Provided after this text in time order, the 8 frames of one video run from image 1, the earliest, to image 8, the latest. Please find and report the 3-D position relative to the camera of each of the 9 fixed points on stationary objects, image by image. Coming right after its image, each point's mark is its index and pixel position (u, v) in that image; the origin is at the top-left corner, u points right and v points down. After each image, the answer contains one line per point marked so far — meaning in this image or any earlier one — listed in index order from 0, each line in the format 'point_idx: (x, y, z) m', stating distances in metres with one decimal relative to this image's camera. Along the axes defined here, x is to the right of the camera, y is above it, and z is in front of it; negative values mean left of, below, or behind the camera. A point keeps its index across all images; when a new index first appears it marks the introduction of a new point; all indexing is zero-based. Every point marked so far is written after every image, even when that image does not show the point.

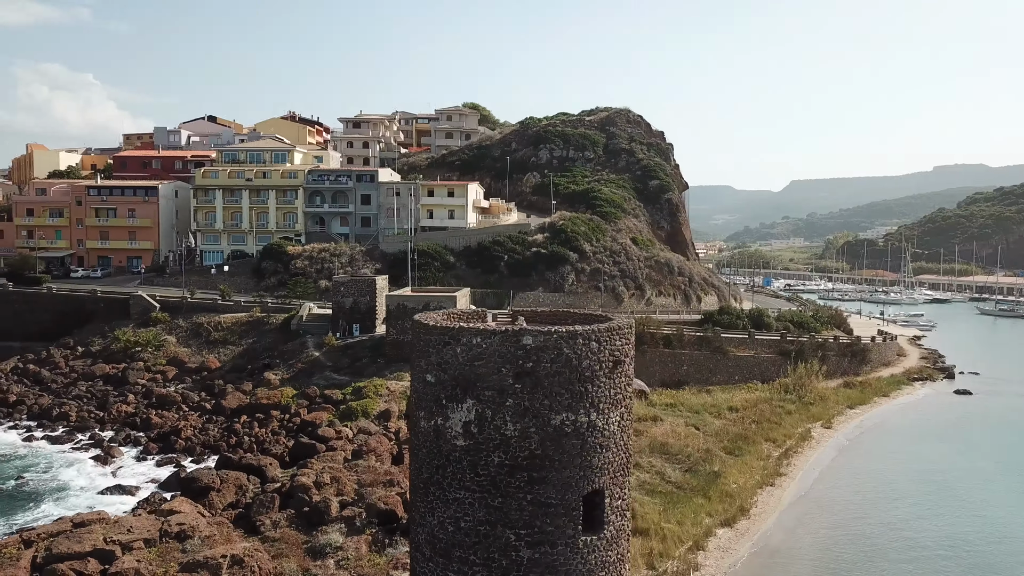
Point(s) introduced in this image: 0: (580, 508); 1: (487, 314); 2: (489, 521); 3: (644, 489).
0: (+0.6, -1.9, +5.9) m
1: (-0.3, -0.3, +7.6) m
2: (-0.2, -2.0, +5.8) m
3: (+3.0, -4.6, +15.5) m
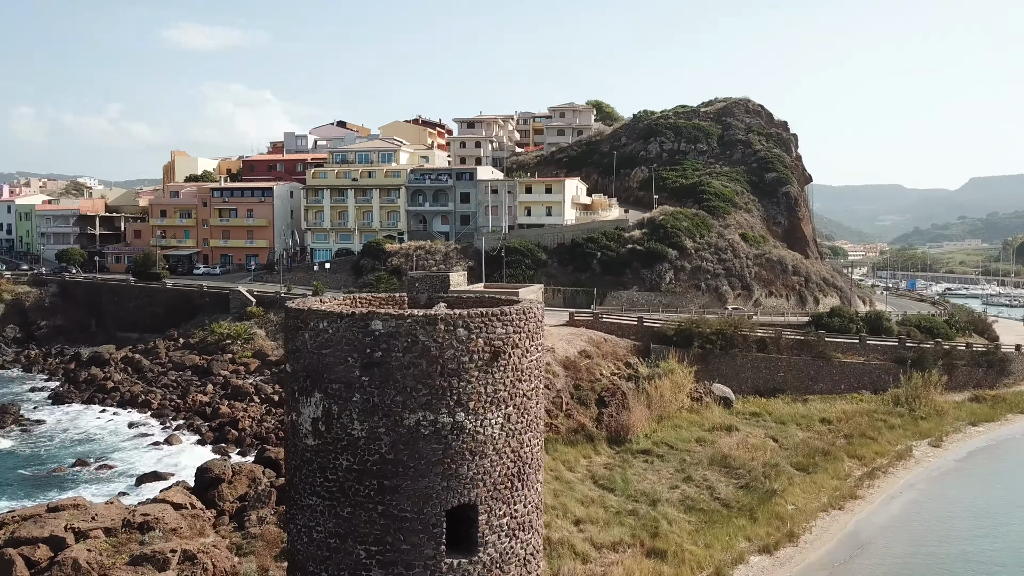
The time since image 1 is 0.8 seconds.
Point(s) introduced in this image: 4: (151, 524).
0: (-0.5, -1.7, +4.9) m
1: (-1.0, -0.1, +6.7) m
2: (-1.2, -1.8, +4.9) m
3: (+3.5, -4.4, +13.9) m
4: (-4.9, -3.2, +9.3) m
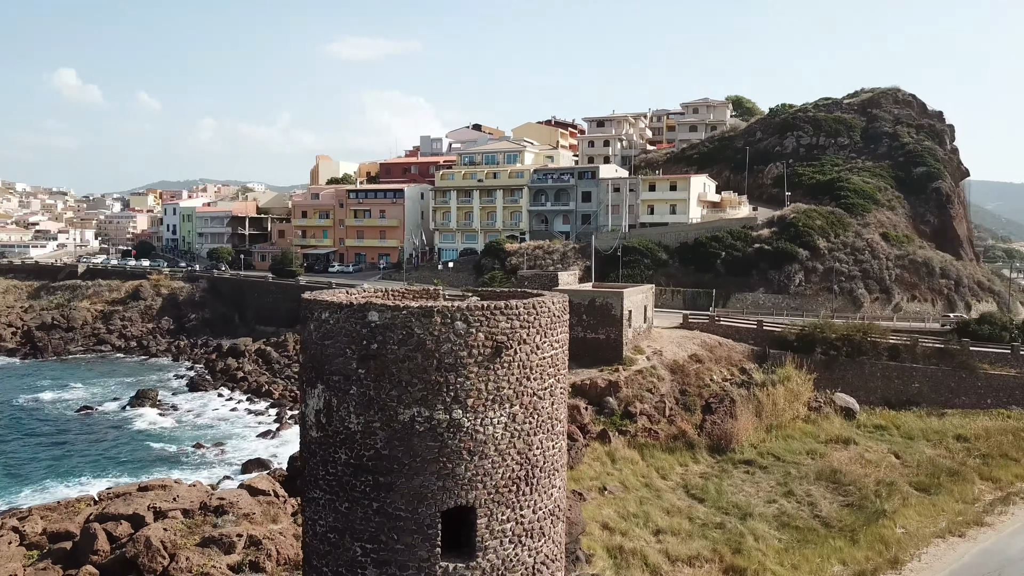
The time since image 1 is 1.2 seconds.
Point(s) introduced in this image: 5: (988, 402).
0: (-0.5, -1.7, +4.8) m
1: (-0.7, -0.1, +6.7) m
2: (-1.3, -1.7, +4.9) m
3: (+5.0, -4.4, +12.9) m
4: (-4.1, -3.2, +9.9) m
5: (+14.0, -3.4, +20.6) m
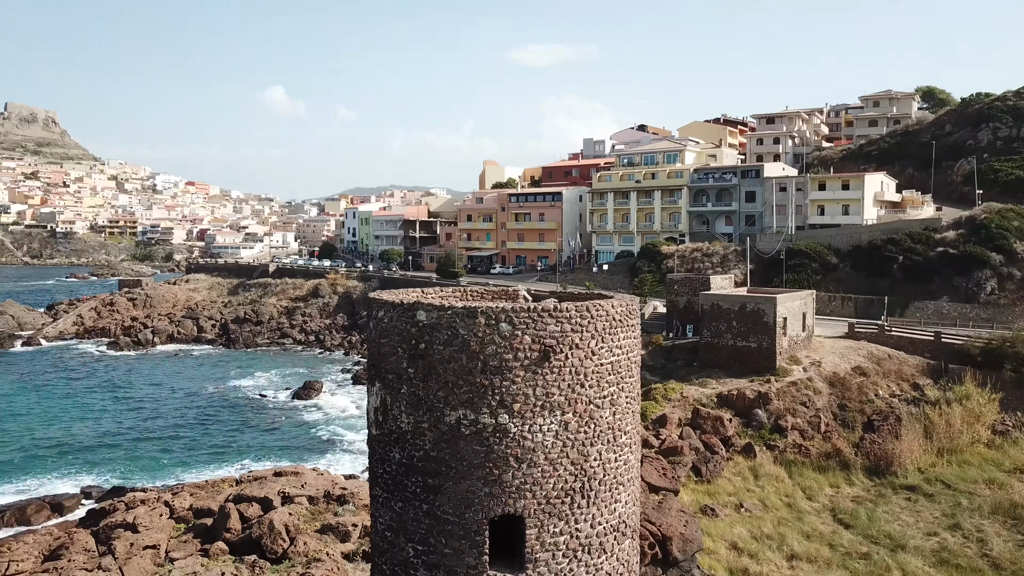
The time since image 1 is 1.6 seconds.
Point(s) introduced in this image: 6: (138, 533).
0: (-0.2, -1.6, +4.5) m
1: (+0.1, 0.0, +6.4) m
2: (-0.8, -1.7, +4.9) m
3: (+7.0, -4.5, +11.2) m
4: (-2.5, -3.1, +10.4) m
5: (+17.6, -3.6, +16.6) m
6: (-5.3, -3.5, +9.5) m
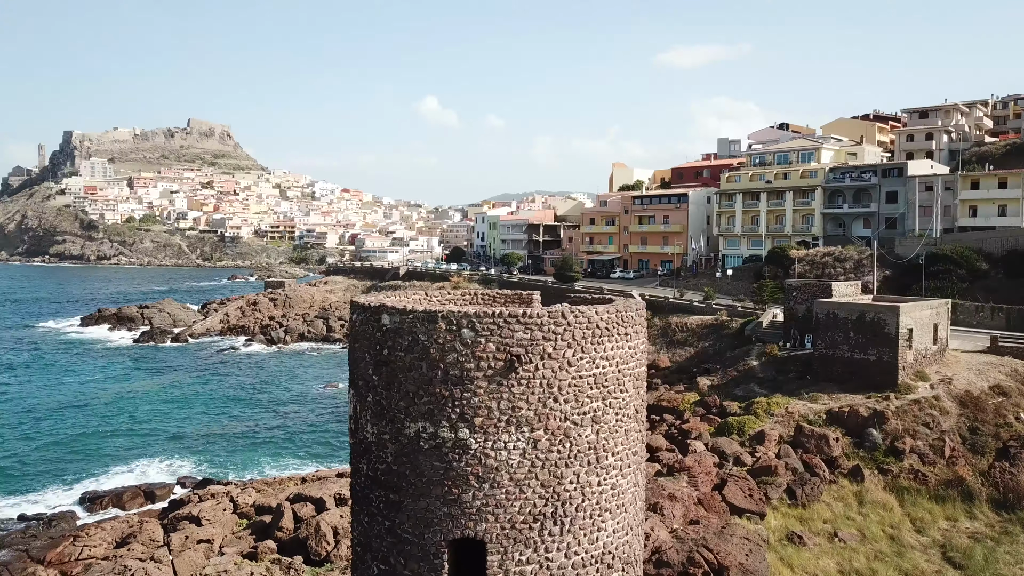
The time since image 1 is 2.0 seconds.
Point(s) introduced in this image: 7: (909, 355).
0: (-0.4, -1.7, +4.2) m
1: (+0.2, -0.1, +6.1) m
2: (-1.0, -1.7, +4.7) m
3: (+7.8, -4.7, +9.5) m
4: (-1.7, -3.2, +10.3) m
5: (+19.2, -3.9, +13.0) m
6: (-4.6, -3.5, +10.0) m
7: (+10.4, -1.8, +18.1) m
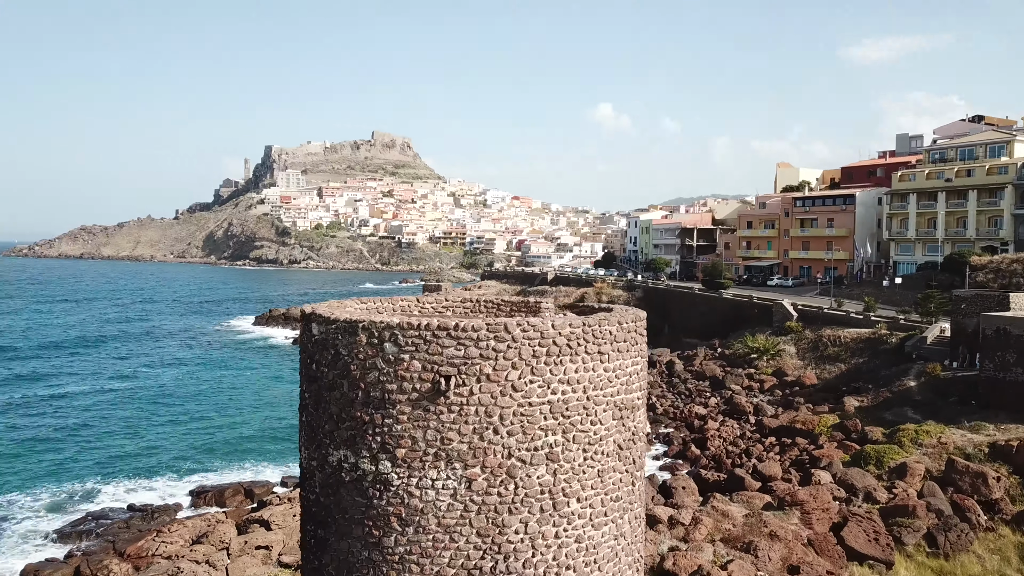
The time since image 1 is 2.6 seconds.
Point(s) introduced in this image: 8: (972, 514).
0: (-0.8, -1.7, +3.6) m
1: (+0.2, -0.2, +5.3) m
2: (-1.3, -1.8, +4.2) m
3: (+8.3, -4.8, +7.1) m
4: (-0.8, -3.3, +9.9) m
5: (+20.2, -4.1, +8.2) m
6: (-3.7, -3.6, +10.1) m
7: (+12.6, -2.0, +15.0) m
8: (+8.2, -4.2, +12.4) m
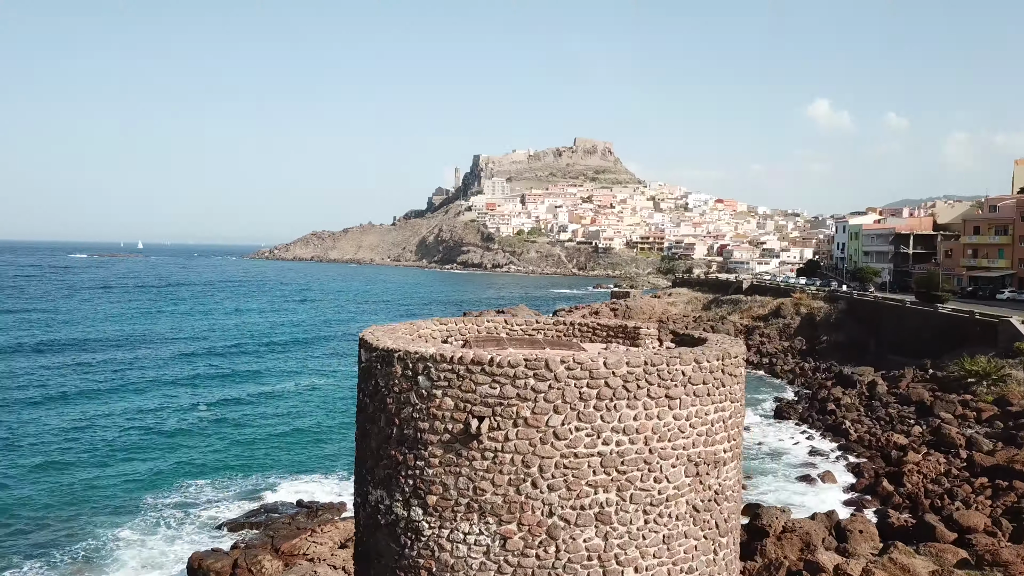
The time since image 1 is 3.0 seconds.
0: (-0.7, -1.9, +3.5) m
1: (+0.8, -0.4, +4.9) m
2: (-1.0, -2.0, +4.2) m
3: (+9.0, -5.1, +4.3) m
4: (+1.0, -3.6, +9.5) m
5: (+20.7, -4.6, +2.2) m
6: (-1.7, -3.9, +10.5) m
7: (+15.3, -2.5, +10.9) m
8: (+10.4, -4.6, +9.6) m
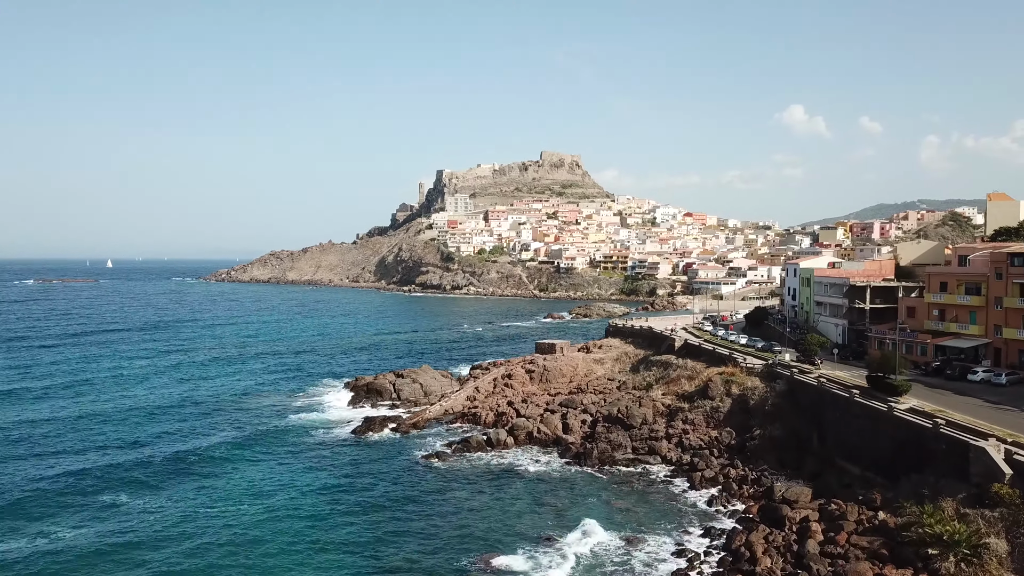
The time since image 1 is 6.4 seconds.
0: (-6.5, -5.6, -4.8) m
1: (-5.1, -4.0, -3.4) m
2: (-6.8, -5.6, -4.2) m
3: (+3.2, -8.6, -3.8) m
4: (-4.9, -7.3, +1.2) m
5: (+15.0, -7.8, -5.6) m
6: (-7.7, -7.7, +2.1) m
7: (+9.3, -6.0, +2.9) m
8: (+4.4, -8.1, +1.5) m
